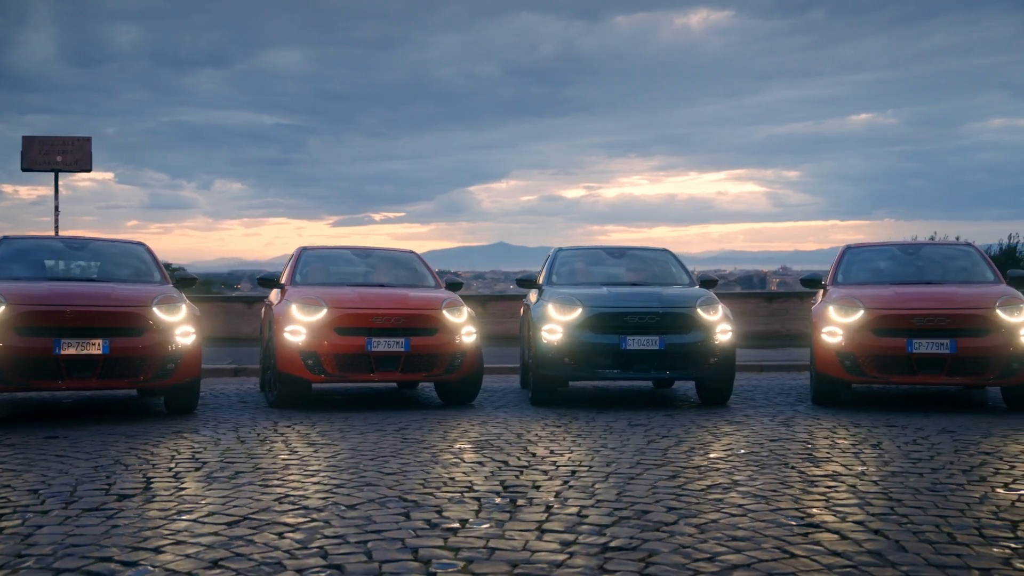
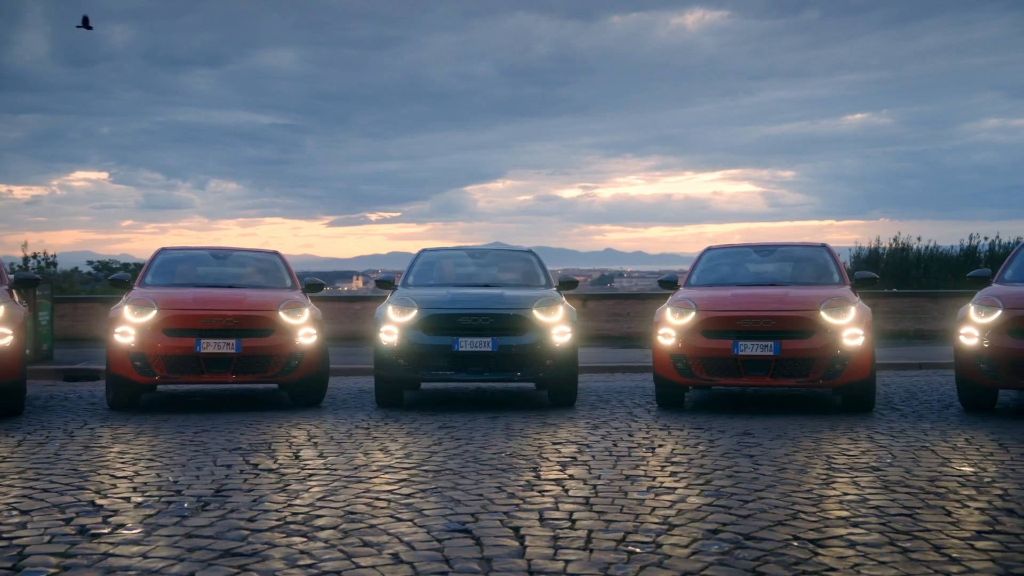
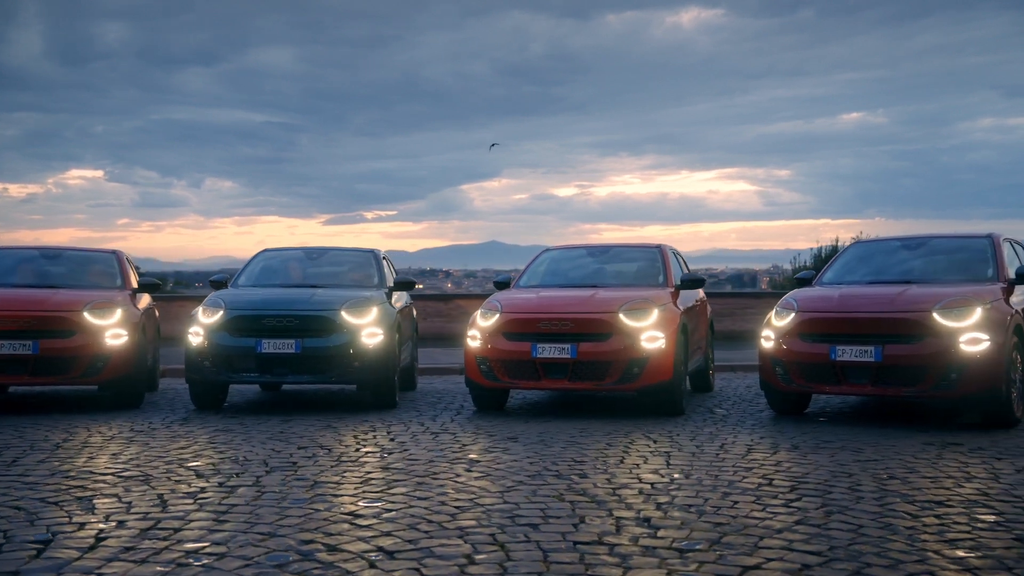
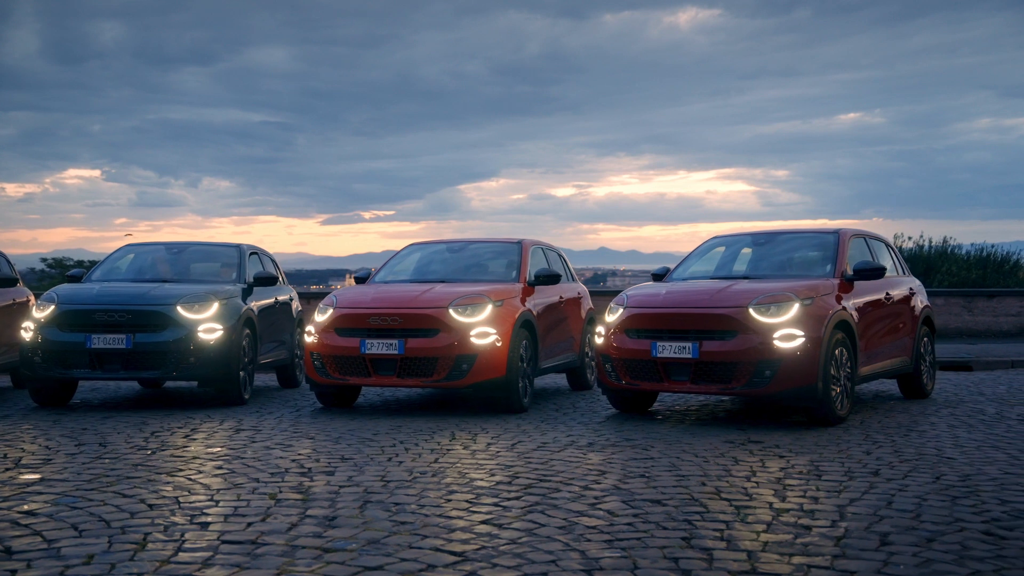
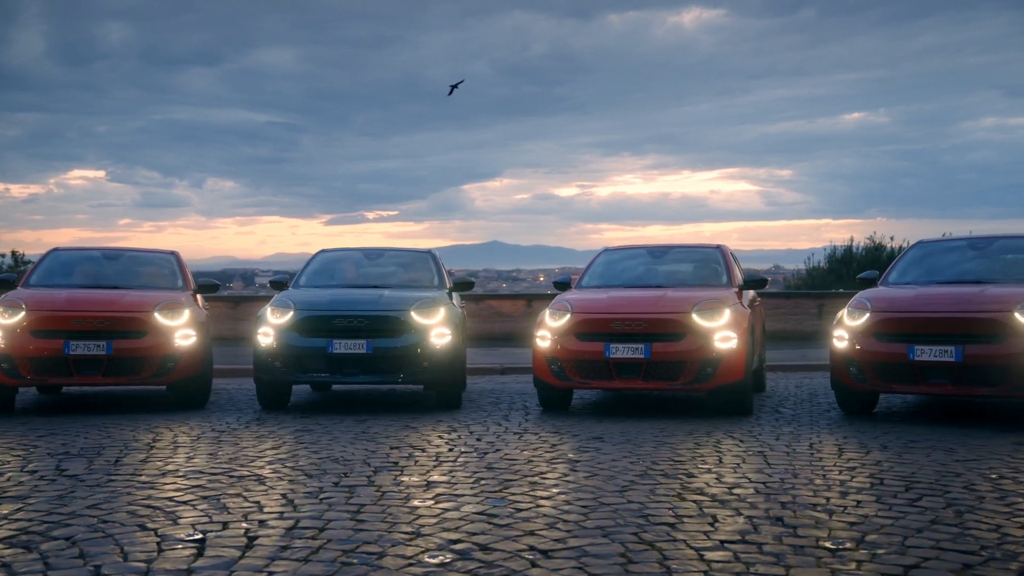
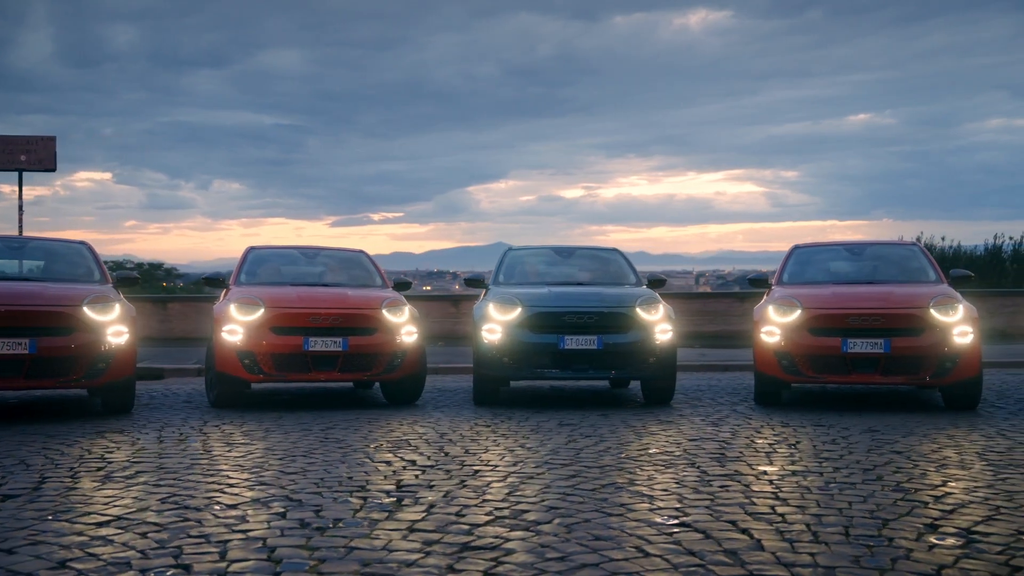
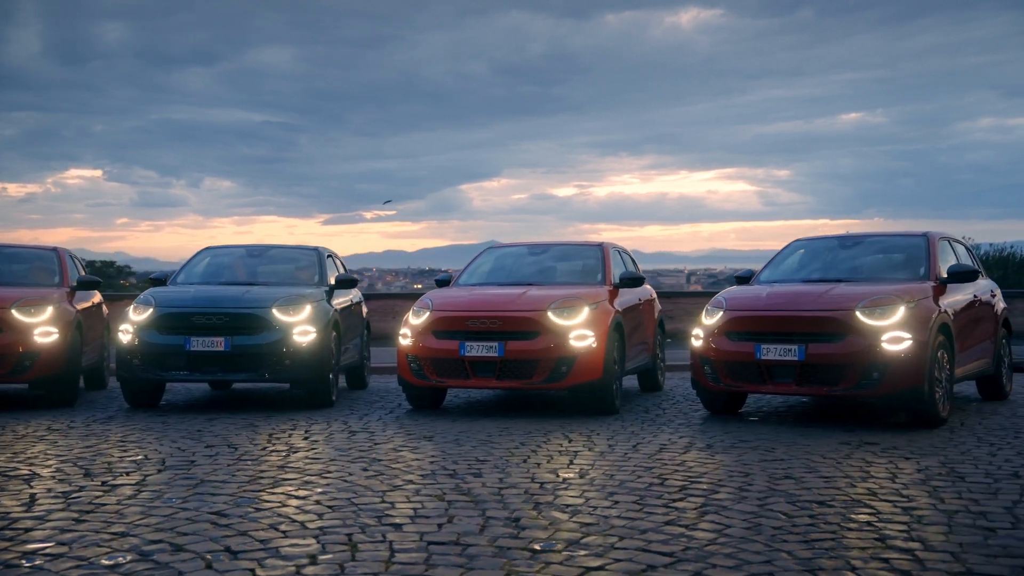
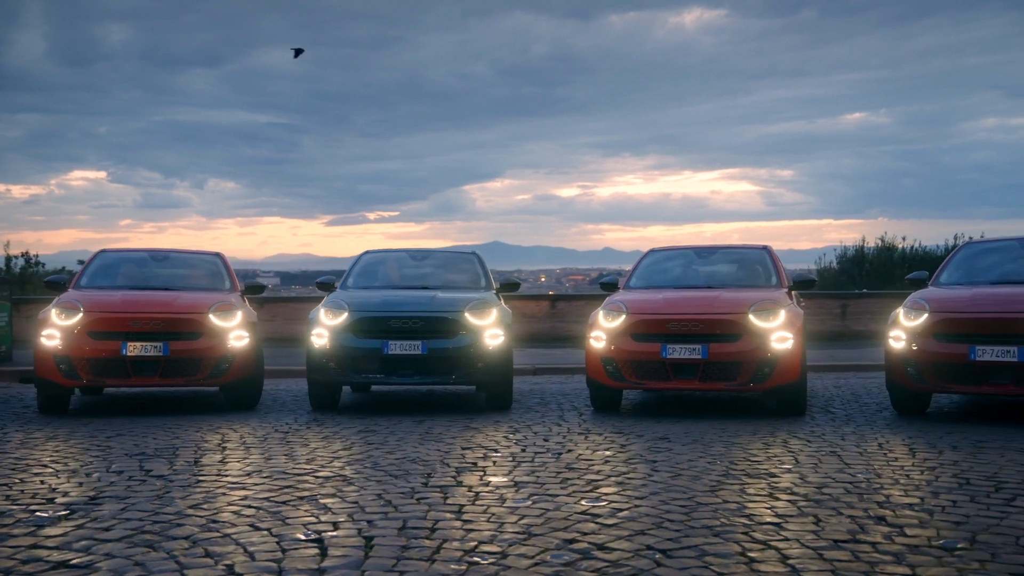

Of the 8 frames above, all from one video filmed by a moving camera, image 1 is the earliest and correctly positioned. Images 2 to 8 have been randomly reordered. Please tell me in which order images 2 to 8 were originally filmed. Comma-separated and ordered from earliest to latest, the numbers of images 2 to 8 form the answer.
6, 2, 8, 5, 3, 7, 4
